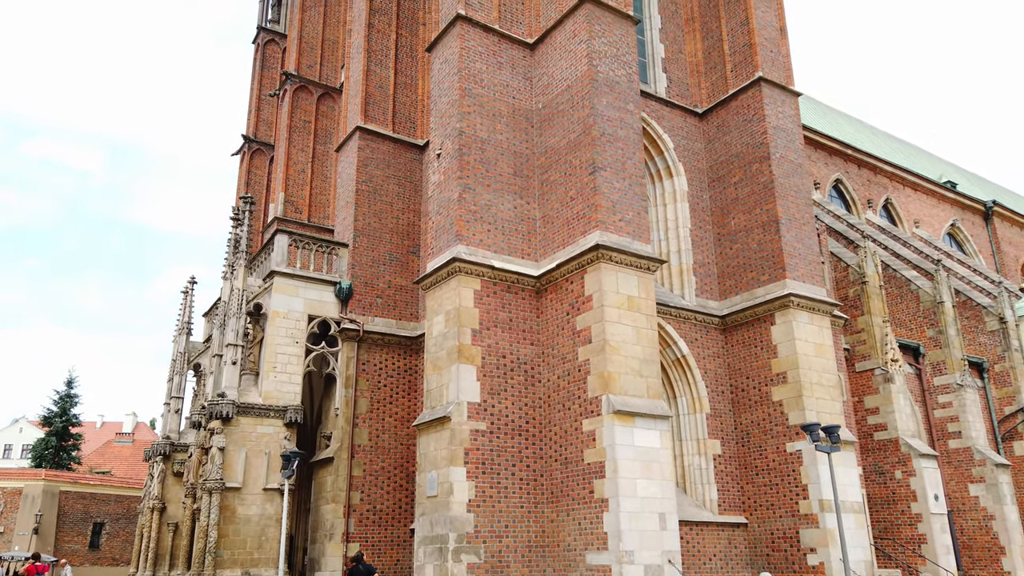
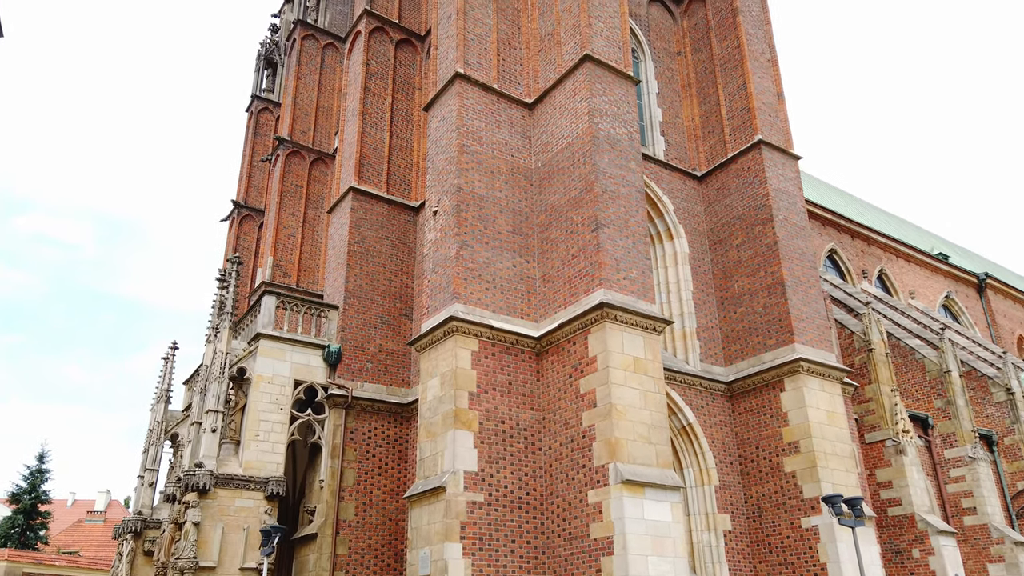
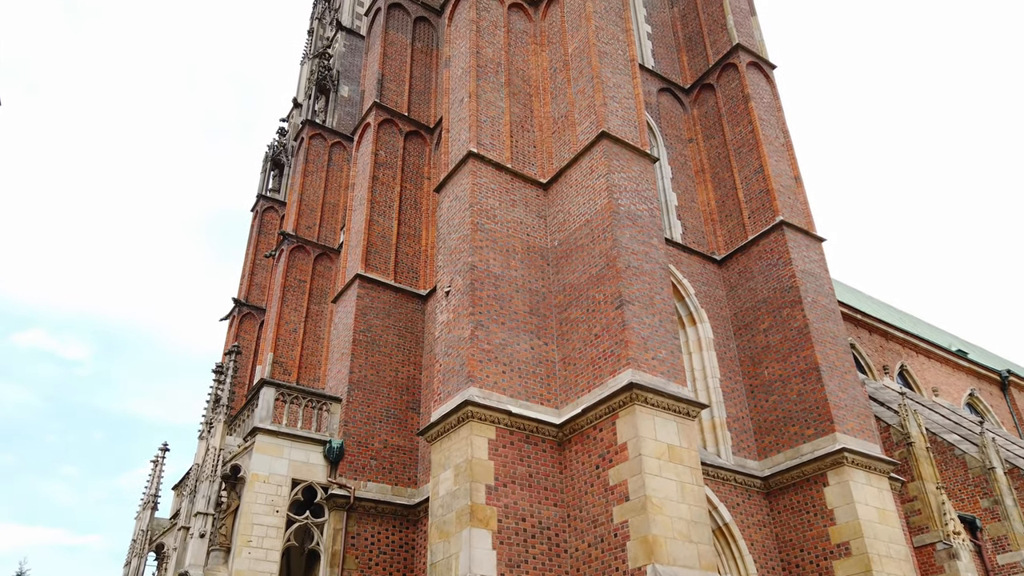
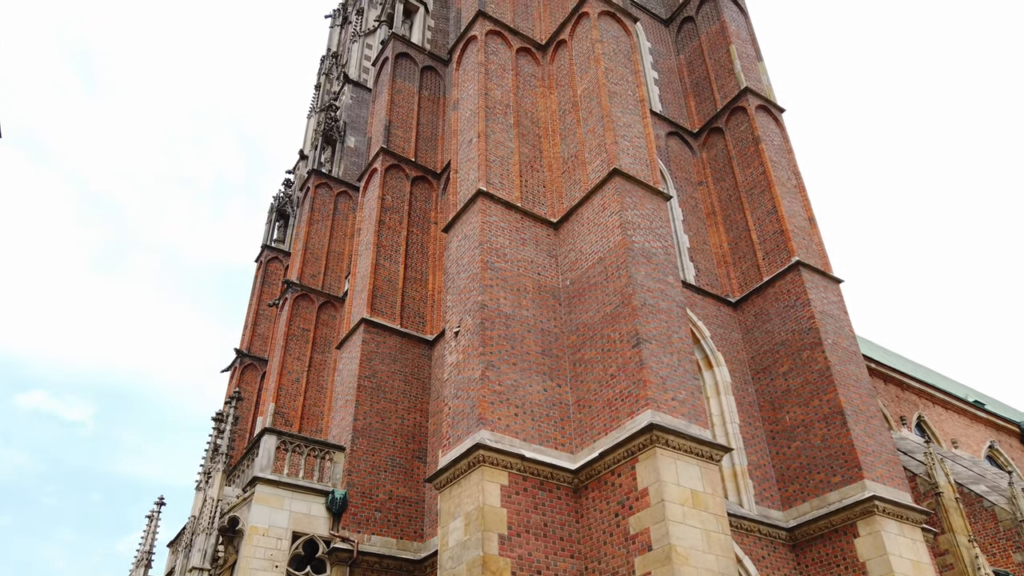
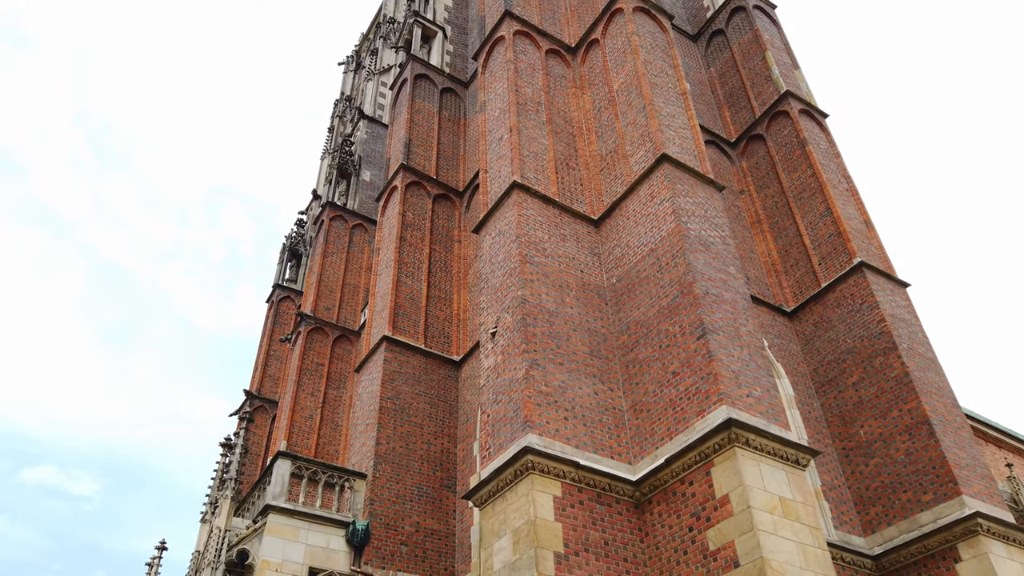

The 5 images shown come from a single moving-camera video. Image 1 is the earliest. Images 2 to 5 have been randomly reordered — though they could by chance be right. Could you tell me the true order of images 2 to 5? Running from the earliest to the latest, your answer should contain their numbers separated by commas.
2, 3, 4, 5
